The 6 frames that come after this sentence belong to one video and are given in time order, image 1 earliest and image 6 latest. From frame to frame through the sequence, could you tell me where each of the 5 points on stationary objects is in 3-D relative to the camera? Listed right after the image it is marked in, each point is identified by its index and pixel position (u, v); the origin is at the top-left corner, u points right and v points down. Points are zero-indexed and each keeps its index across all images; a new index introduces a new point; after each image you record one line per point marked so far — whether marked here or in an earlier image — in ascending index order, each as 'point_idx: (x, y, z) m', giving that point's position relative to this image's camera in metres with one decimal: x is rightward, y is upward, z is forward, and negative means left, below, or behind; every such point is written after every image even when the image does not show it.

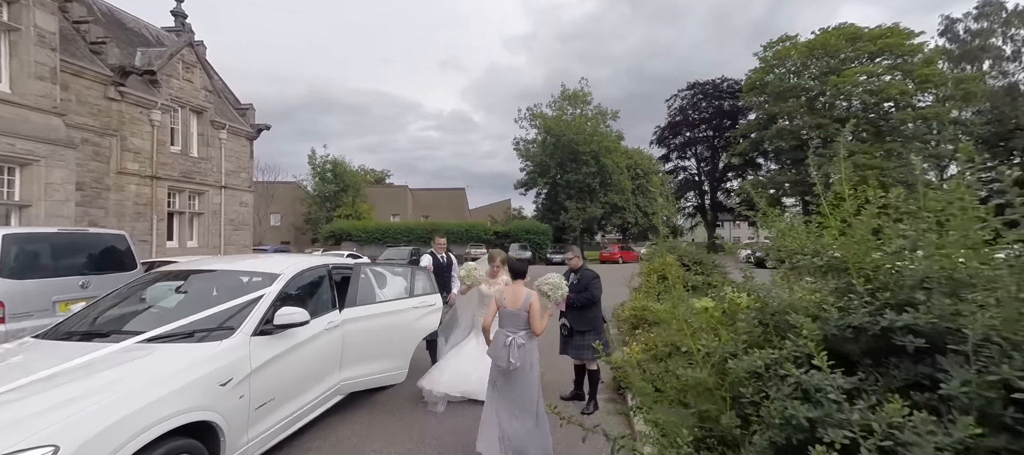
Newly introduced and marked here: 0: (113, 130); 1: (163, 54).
0: (-13.1, +3.2, +13.8) m
1: (-13.0, +6.5, +15.7) m
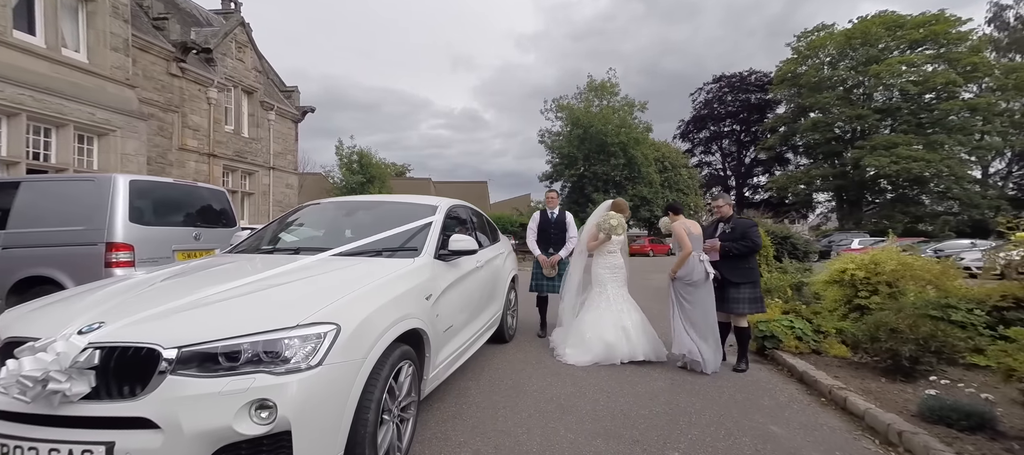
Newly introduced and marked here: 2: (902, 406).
0: (-11.2, +4.0, +13.9) m
1: (-11.0, +7.3, +15.8) m
2: (+3.0, -1.4, +3.3) m
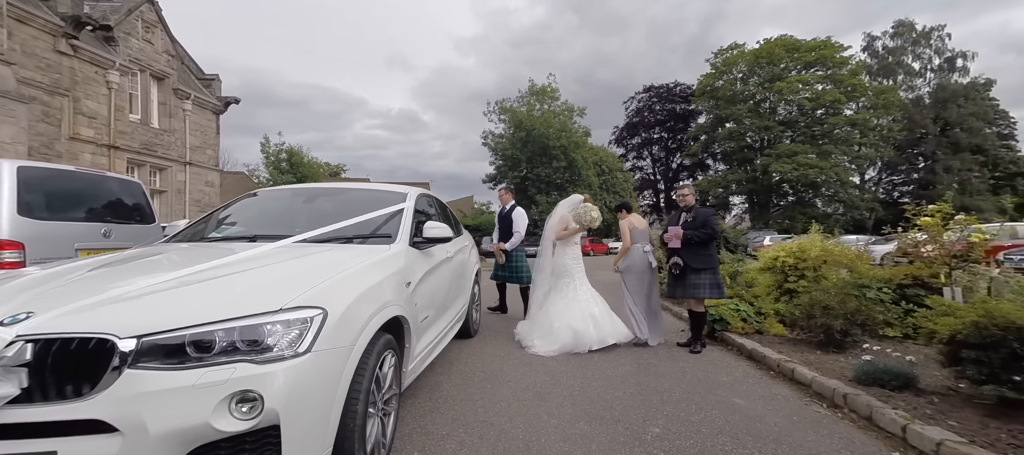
0: (-12.8, +4.0, +12.2) m
1: (-12.9, +7.2, +14.0) m
2: (+2.8, -1.2, +3.6) m
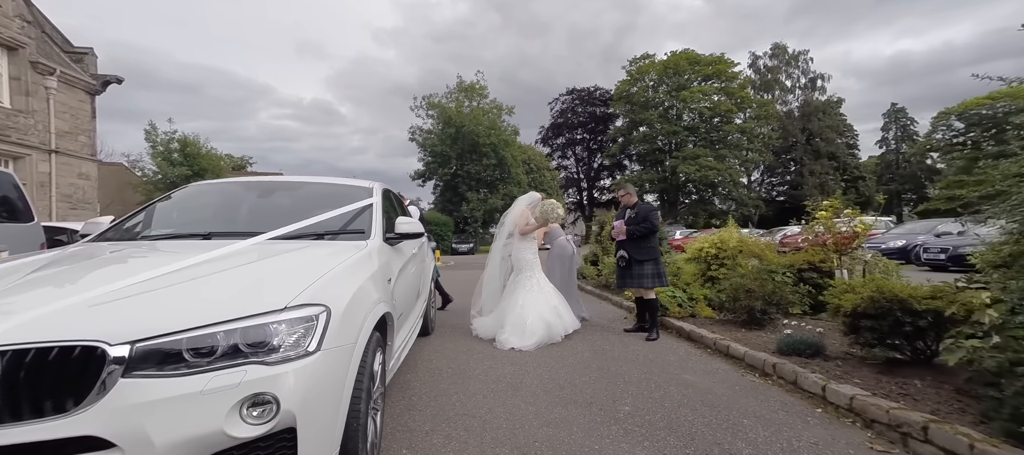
0: (-14.5, +4.0, +9.7) m
1: (-14.9, +7.2, +11.5) m
2: (+2.5, -1.2, +4.2) m
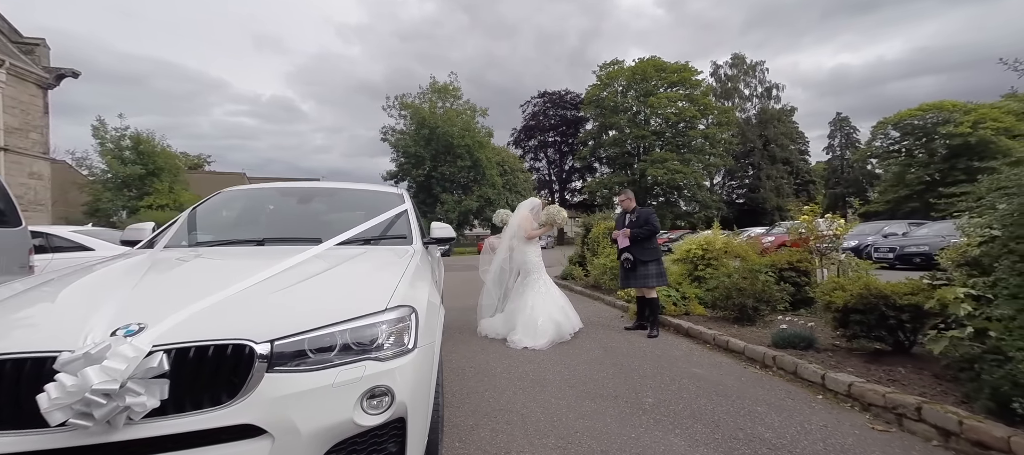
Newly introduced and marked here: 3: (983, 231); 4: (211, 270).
0: (-14.7, +3.9, +8.8) m
1: (-15.3, +7.1, +10.5) m
2: (+2.7, -1.2, +4.5) m
3: (+3.3, 0.0, +2.9) m
4: (-1.4, -0.2, +2.0) m
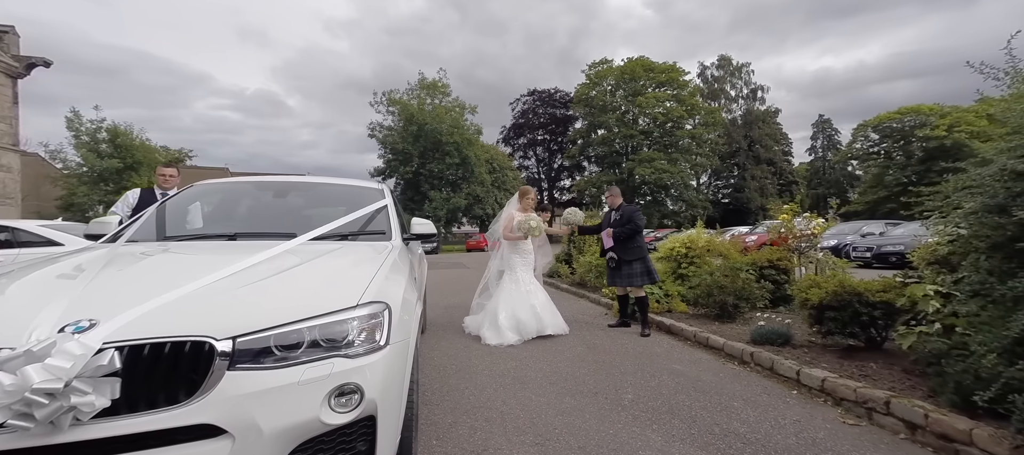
0: (-15.0, +4.0, +8.3) m
1: (-15.6, +7.3, +10.0) m
2: (+2.5, -1.2, +4.6) m
3: (+3.1, 0.0, +3.0) m
4: (-1.5, -0.2, +1.9) m
